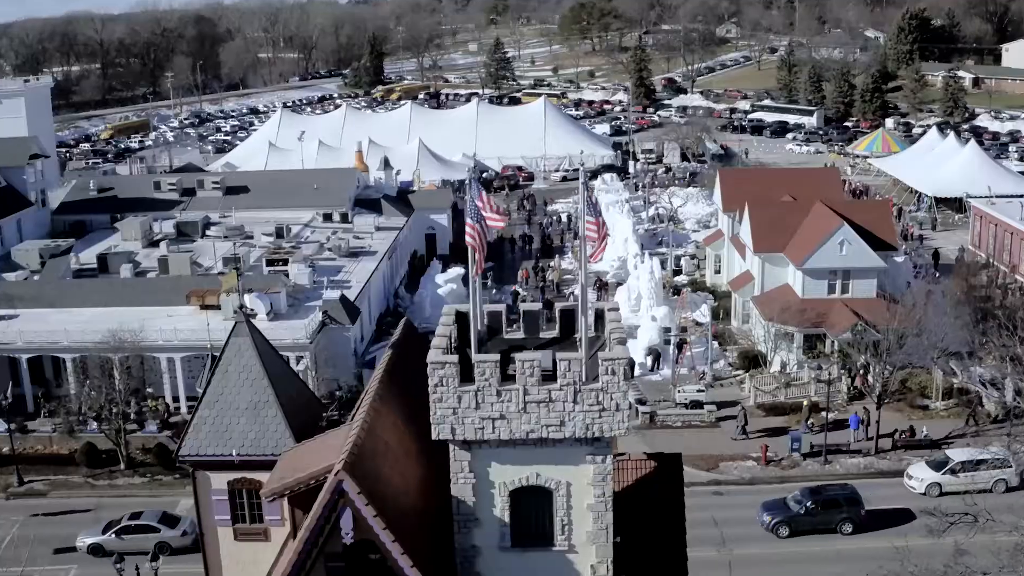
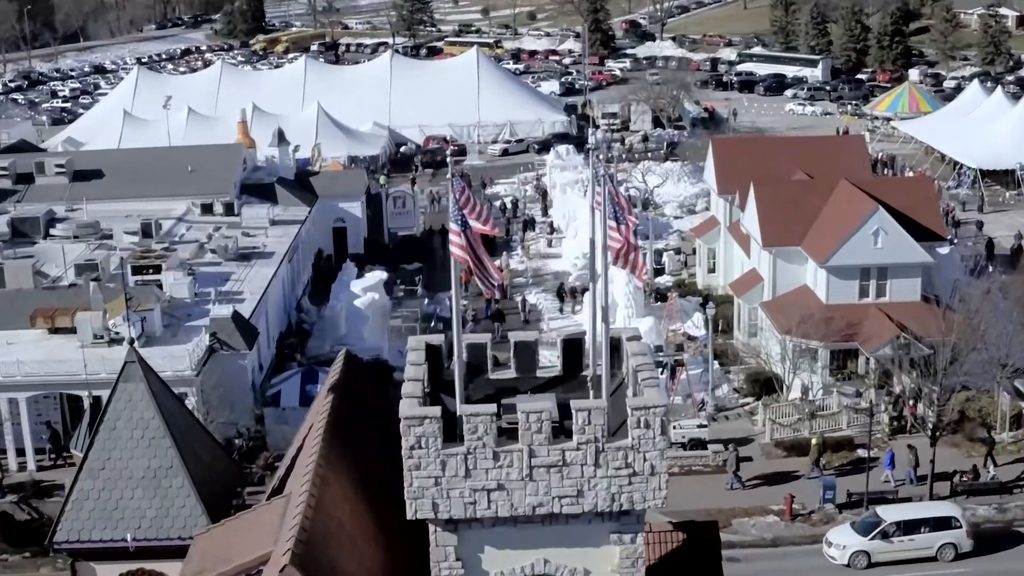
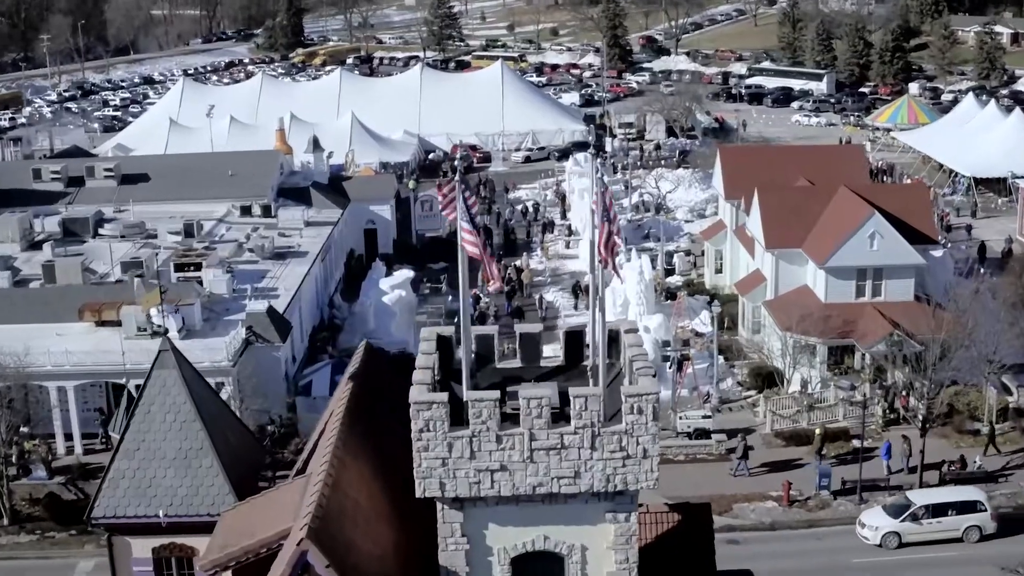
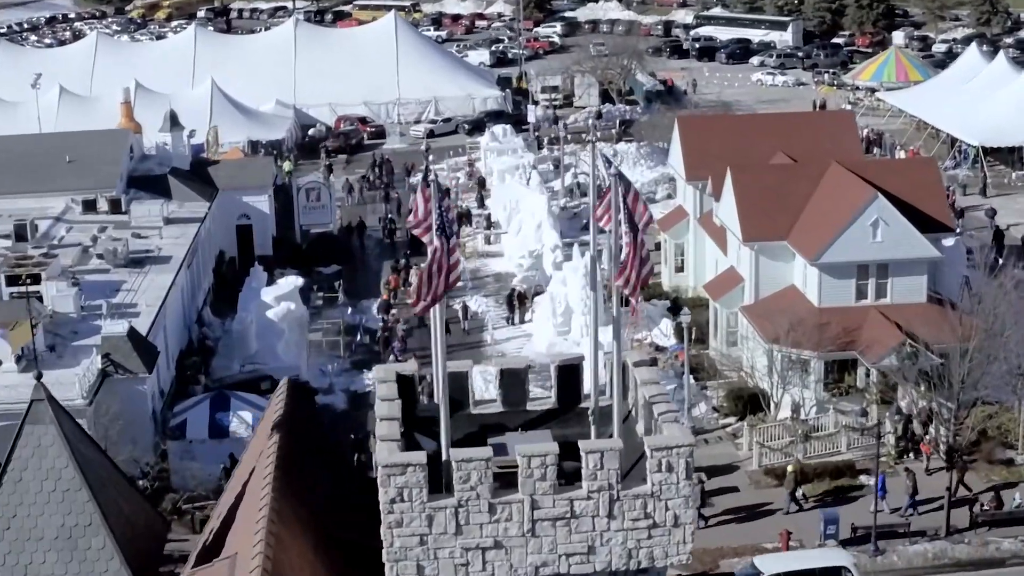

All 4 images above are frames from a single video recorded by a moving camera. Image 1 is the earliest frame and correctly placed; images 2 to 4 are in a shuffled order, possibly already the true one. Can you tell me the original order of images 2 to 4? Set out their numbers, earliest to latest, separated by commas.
3, 2, 4
